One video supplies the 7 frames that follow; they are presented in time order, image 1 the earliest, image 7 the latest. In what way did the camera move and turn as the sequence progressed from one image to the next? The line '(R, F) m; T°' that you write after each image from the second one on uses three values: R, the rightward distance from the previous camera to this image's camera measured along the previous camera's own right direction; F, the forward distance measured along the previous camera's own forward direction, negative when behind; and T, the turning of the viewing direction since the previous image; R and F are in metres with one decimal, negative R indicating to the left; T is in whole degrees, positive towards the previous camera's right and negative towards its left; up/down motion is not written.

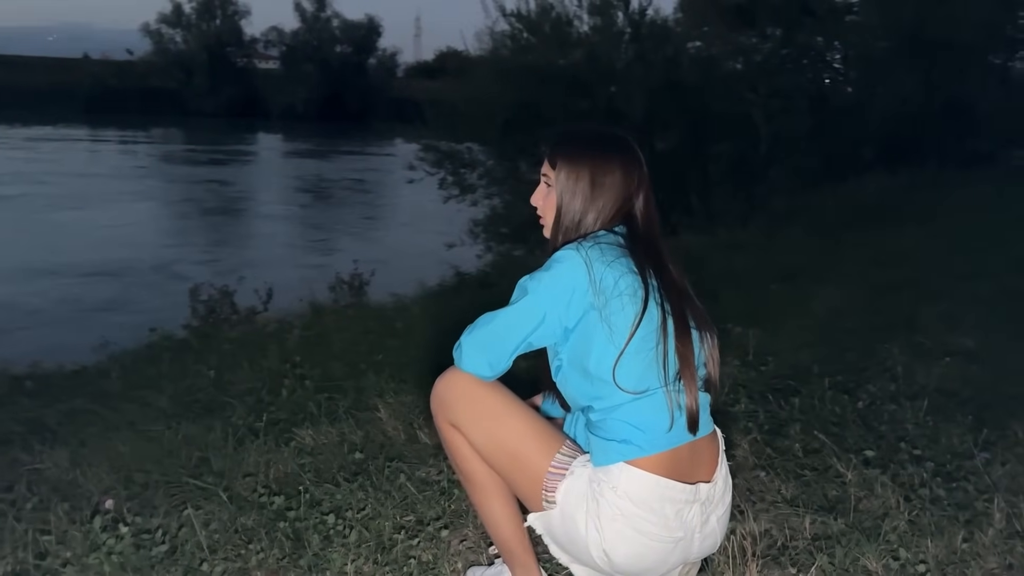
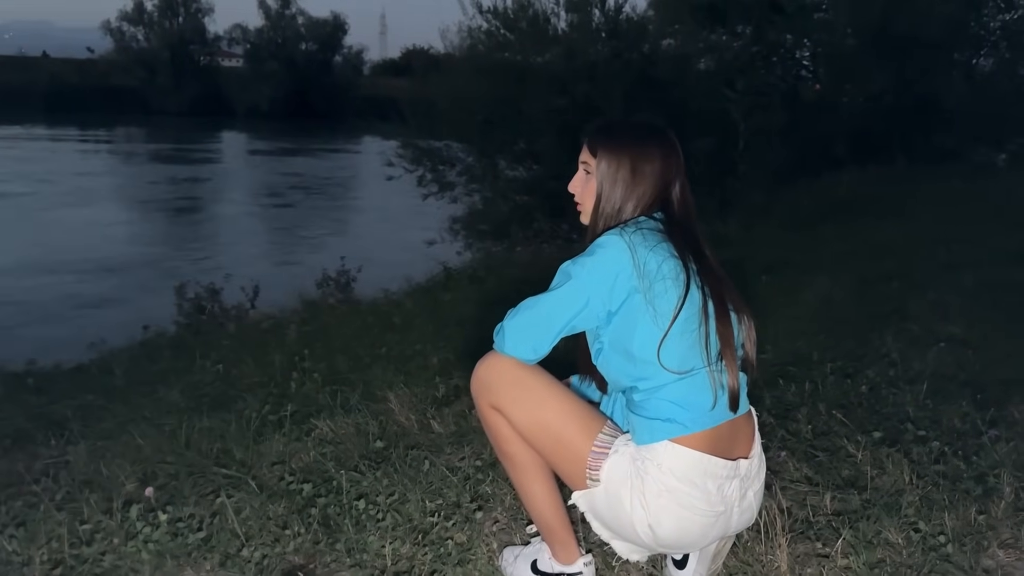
(-0.2, -0.1) m; +2°
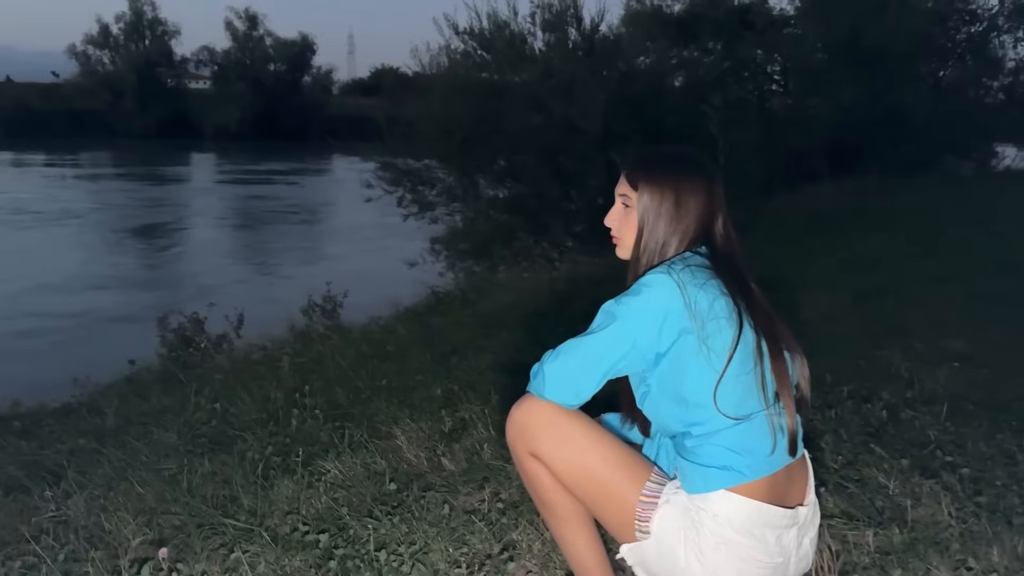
(-0.2, +0.1) m; +2°
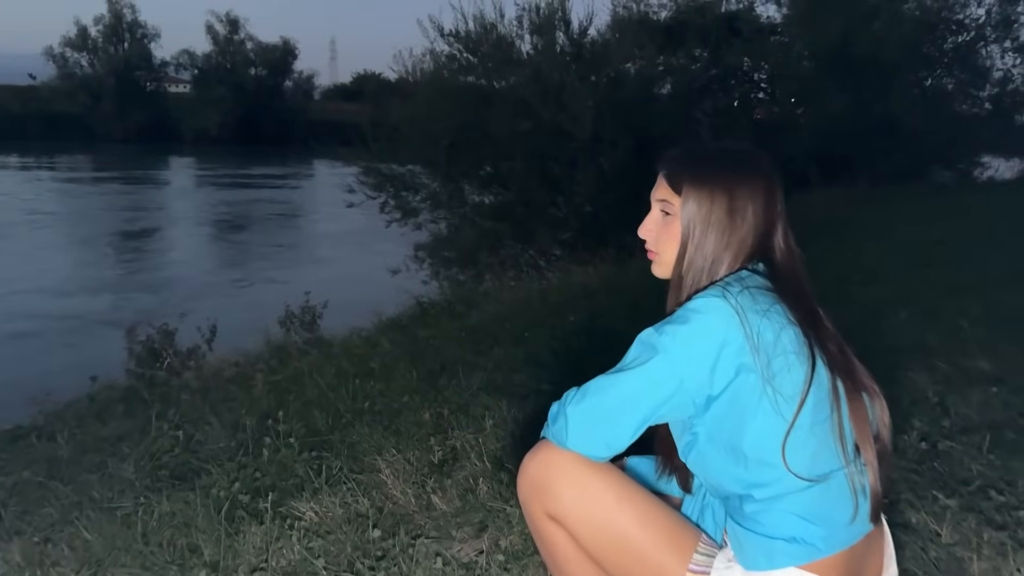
(-0.1, +0.5) m; +1°
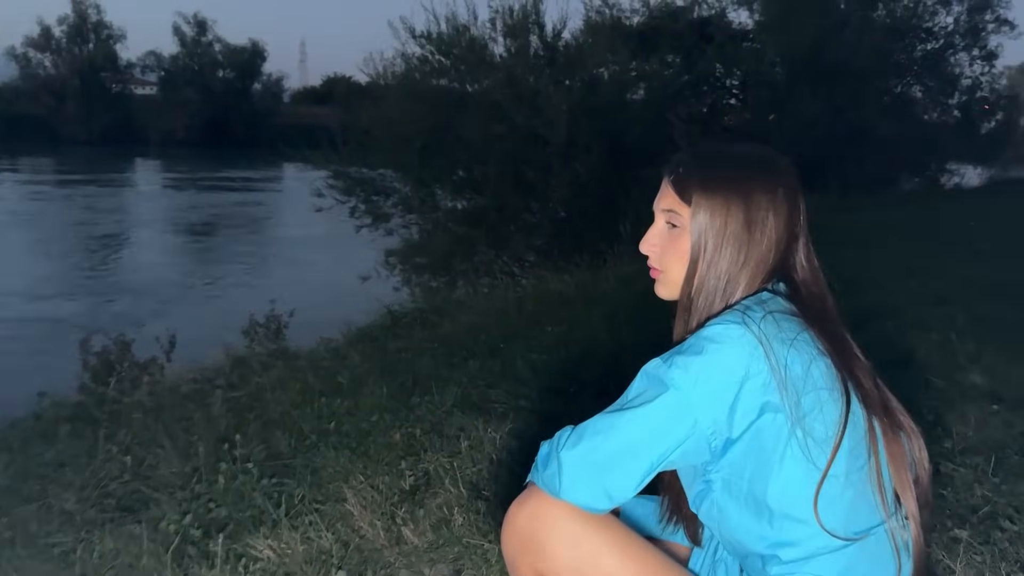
(0.0, +0.3) m; +2°
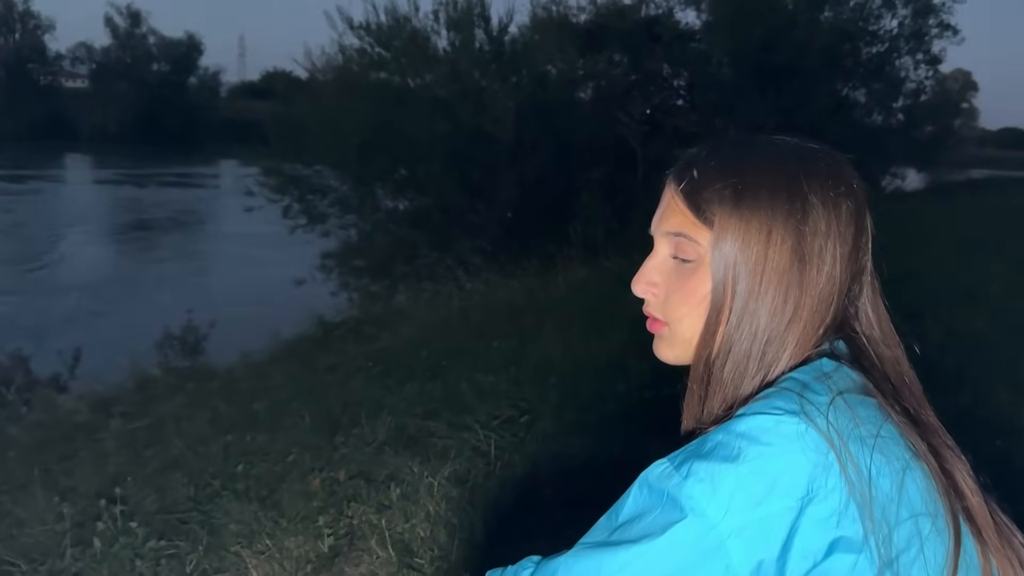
(0.0, +0.6) m; +4°
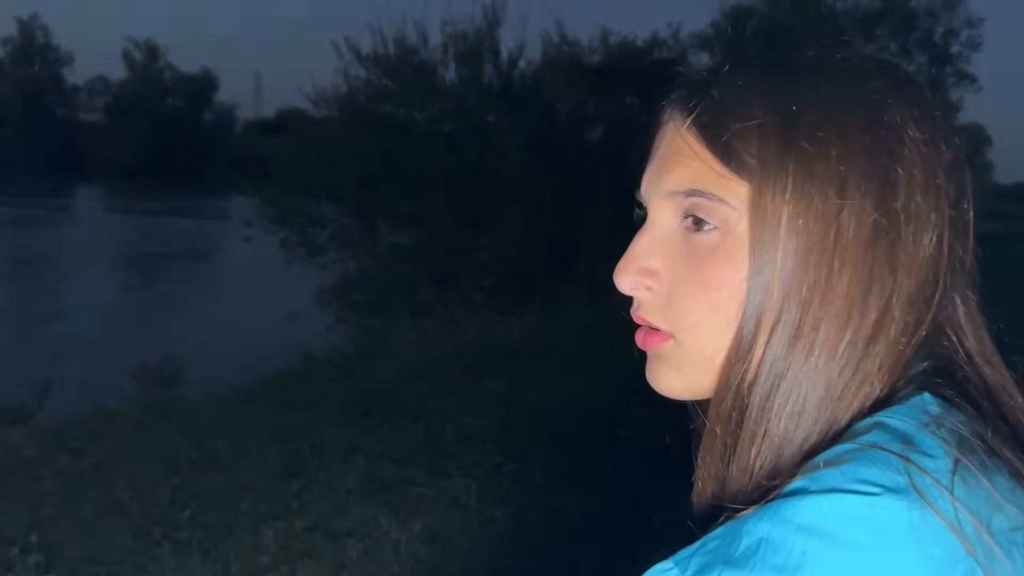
(+0.1, +0.5) m; -1°
